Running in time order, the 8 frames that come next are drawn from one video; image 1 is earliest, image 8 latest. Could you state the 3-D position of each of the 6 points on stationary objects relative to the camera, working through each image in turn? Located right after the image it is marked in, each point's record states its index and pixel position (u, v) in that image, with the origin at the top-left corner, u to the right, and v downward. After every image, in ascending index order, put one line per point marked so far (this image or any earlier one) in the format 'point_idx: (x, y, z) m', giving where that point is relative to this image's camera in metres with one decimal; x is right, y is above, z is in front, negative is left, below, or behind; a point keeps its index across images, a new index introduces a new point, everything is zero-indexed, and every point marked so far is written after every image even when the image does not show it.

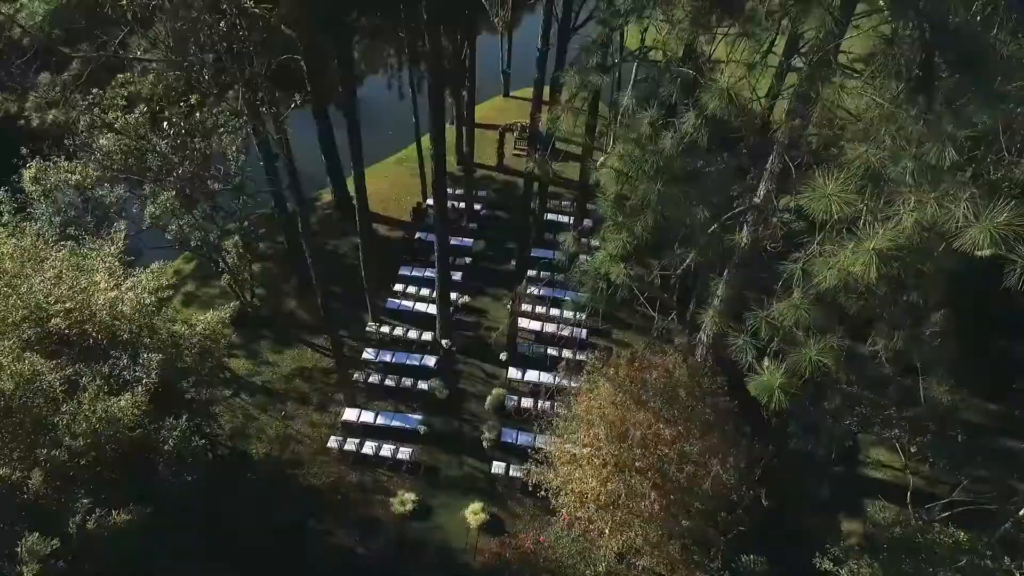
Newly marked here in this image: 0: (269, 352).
0: (-4.5, -1.2, +15.7) m
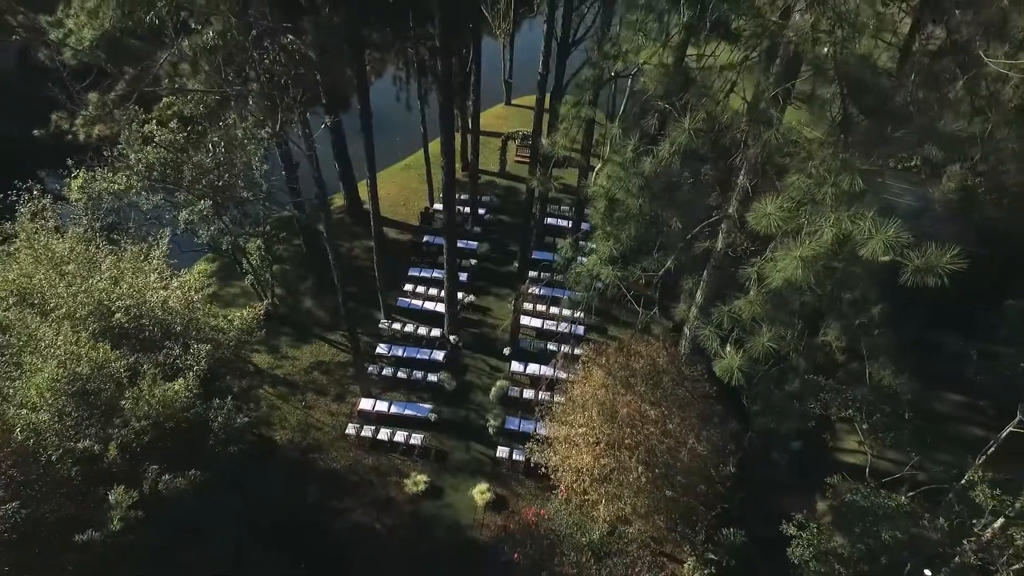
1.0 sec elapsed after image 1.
0: (-4.4, -1.2, +17.0) m
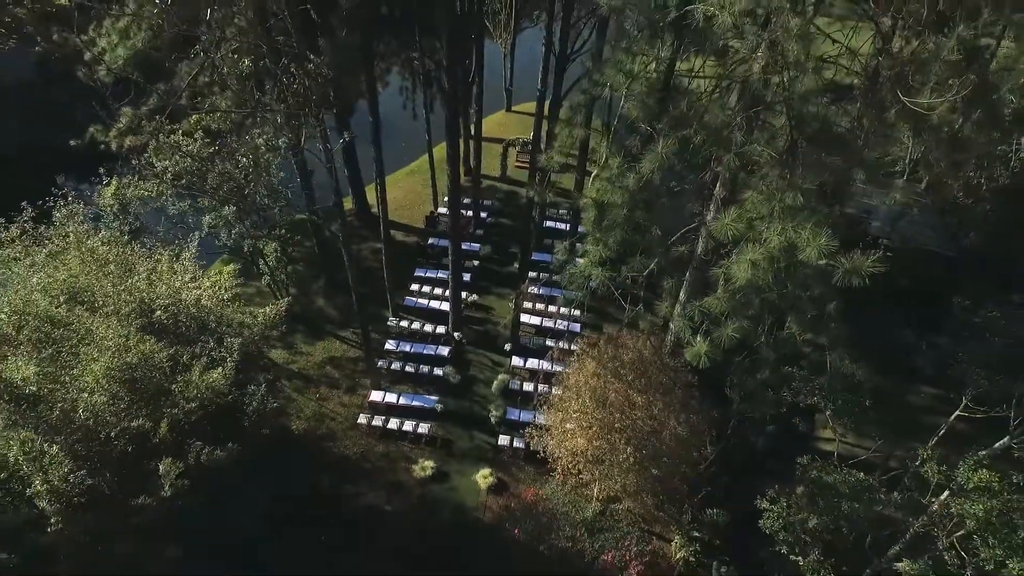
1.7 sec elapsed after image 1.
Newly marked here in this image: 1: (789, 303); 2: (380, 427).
0: (-4.4, -1.1, +18.2) m
1: (+3.1, -0.2, +9.7) m
2: (-2.4, -2.5, +15.6) m
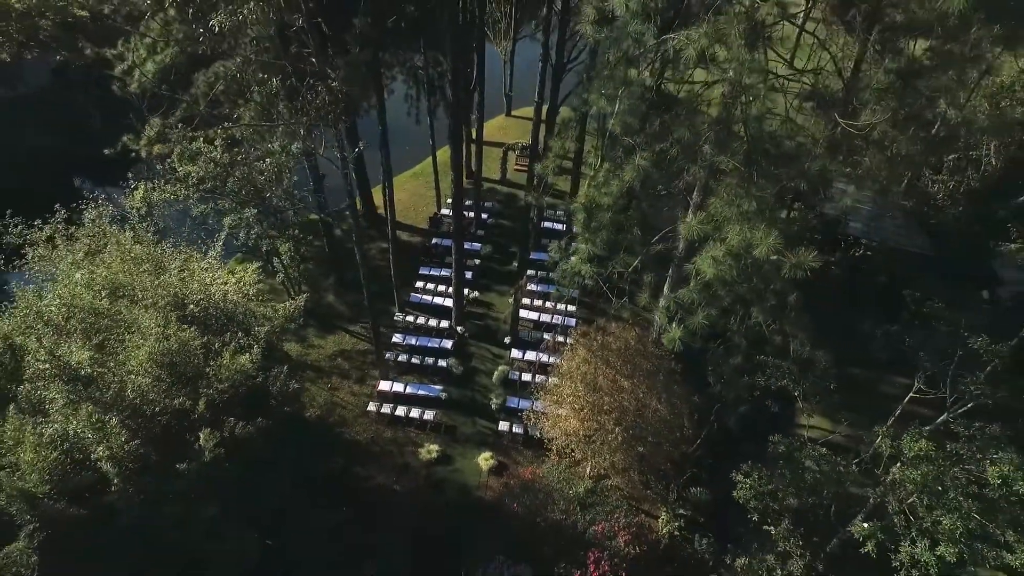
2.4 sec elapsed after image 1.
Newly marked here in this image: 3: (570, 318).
0: (-4.4, -1.1, +19.4) m
1: (+3.1, -0.2, +11.0) m
2: (-2.4, -2.4, +16.8) m
3: (+1.3, -0.6, +18.9) m
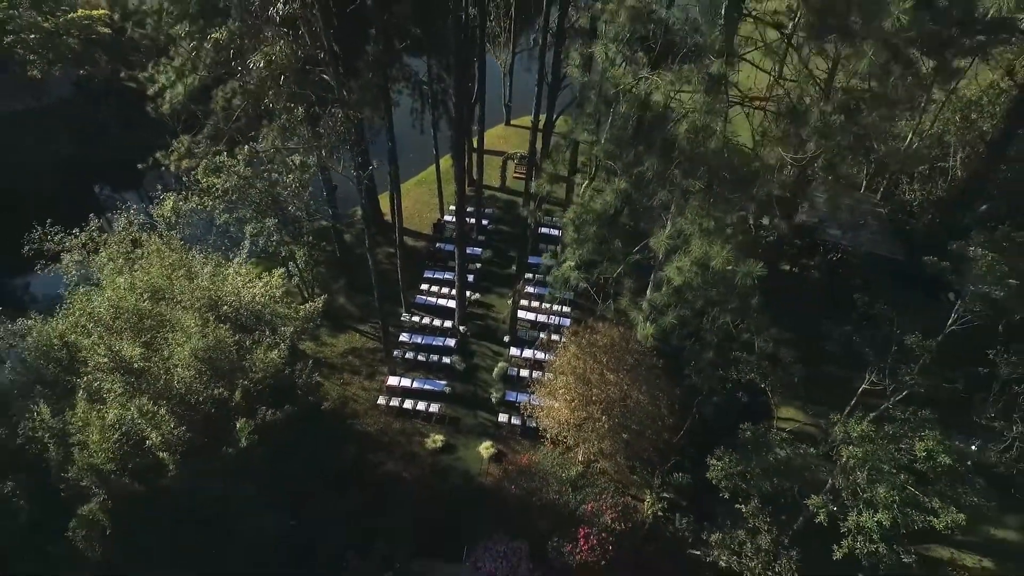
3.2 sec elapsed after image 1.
0: (-4.4, -1.1, +20.9) m
1: (+3.1, -0.2, +12.5) m
2: (-2.4, -2.5, +18.4) m
3: (+1.3, -0.7, +20.5) m
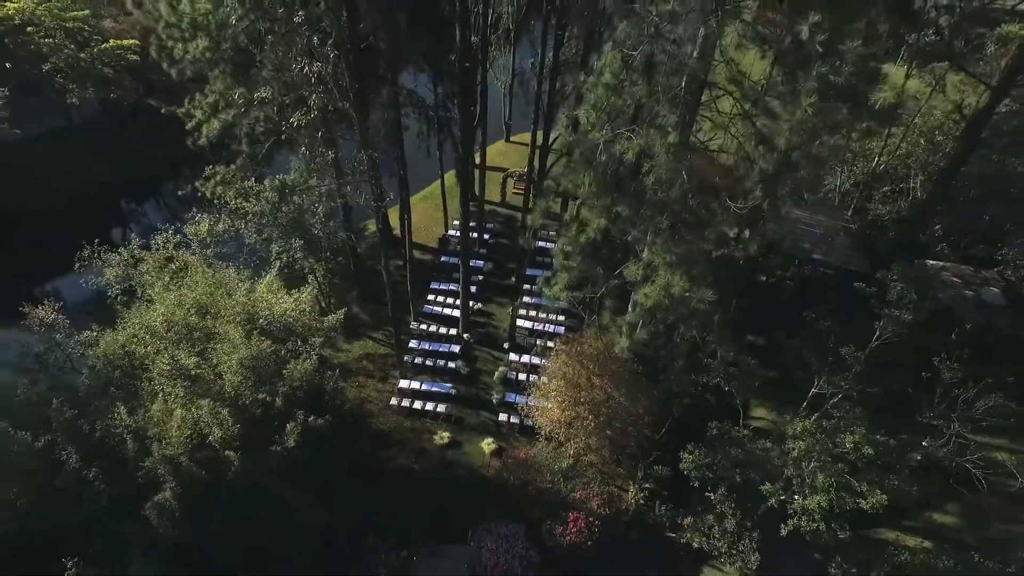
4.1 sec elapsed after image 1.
0: (-4.5, -1.4, +23.1) m
1: (+3.0, -0.5, +14.7) m
2: (-2.4, -2.8, +20.6) m
3: (+1.2, -1.0, +22.6) m
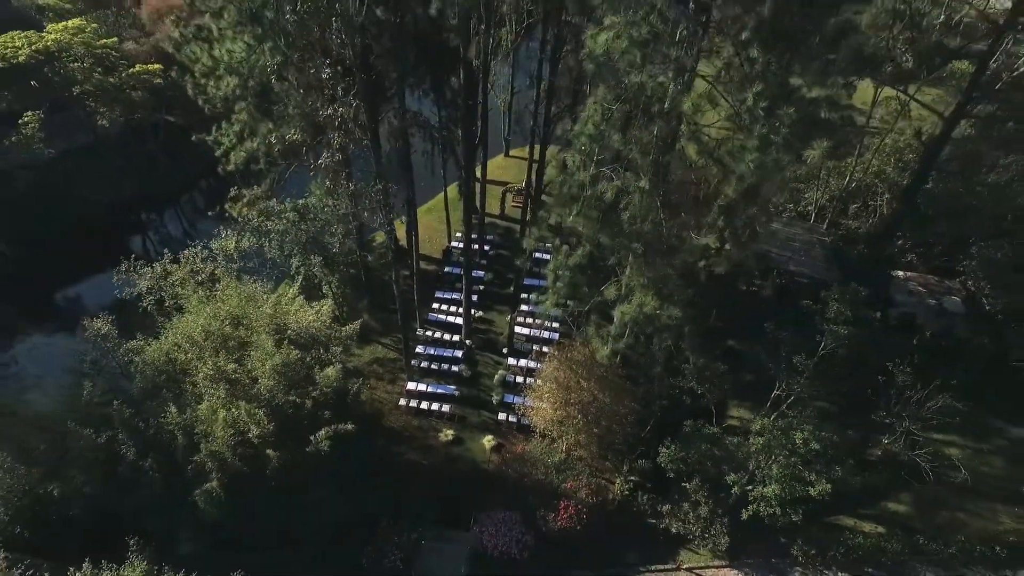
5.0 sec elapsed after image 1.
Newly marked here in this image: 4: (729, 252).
0: (-4.5, -1.7, +25.3) m
1: (+3.0, -0.8, +16.8) m
2: (-2.5, -3.1, +22.7) m
3: (+1.2, -1.3, +24.8) m
4: (+4.1, +0.7, +16.5) m
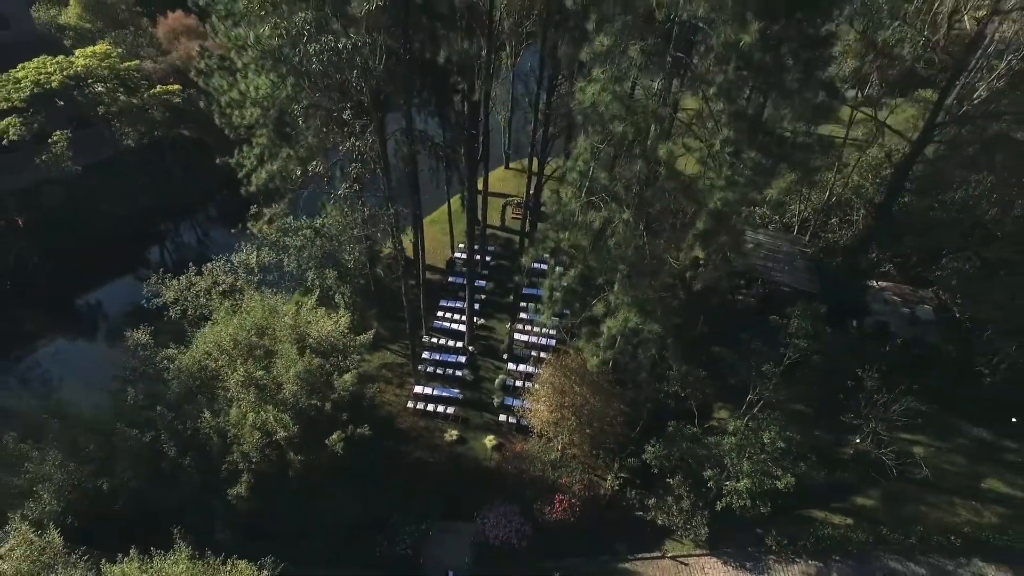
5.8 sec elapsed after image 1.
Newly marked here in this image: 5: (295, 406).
0: (-4.5, -2.1, +27.1) m
1: (+3.0, -1.1, +18.7) m
2: (-2.5, -3.4, +24.5) m
3: (+1.2, -1.6, +26.6) m
4: (+4.1, +0.4, +18.4) m
5: (-4.7, -2.4, +18.3) m
